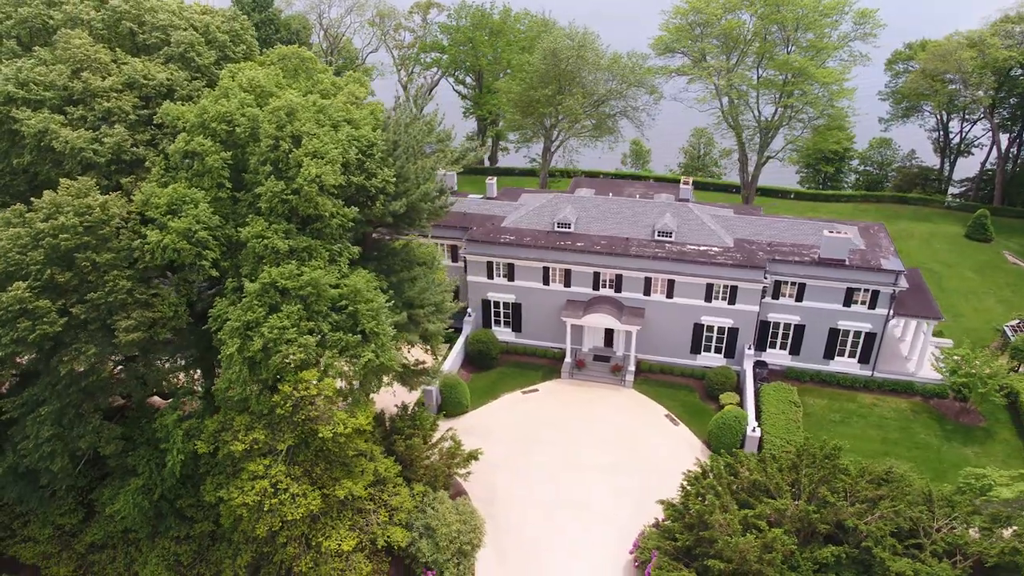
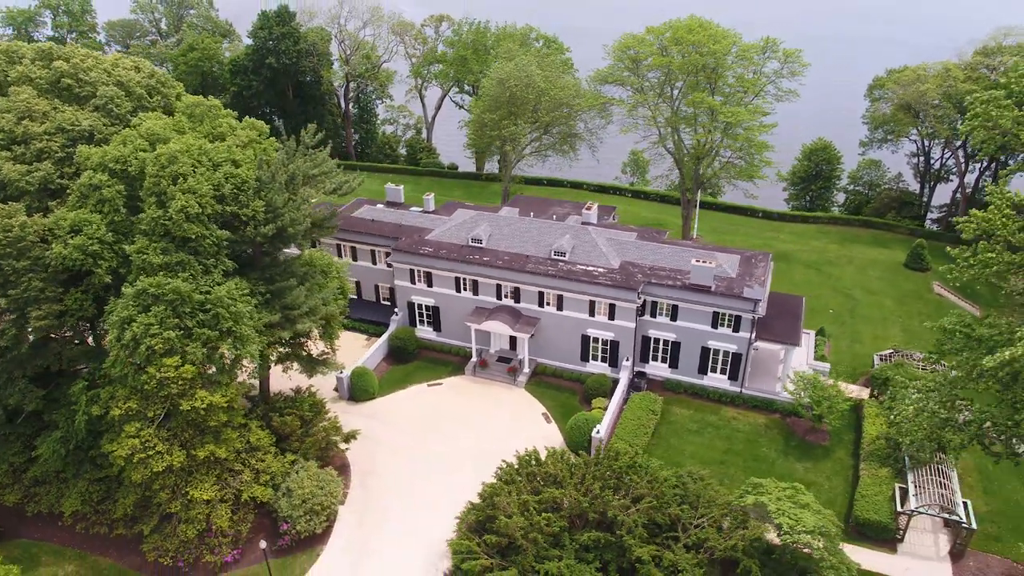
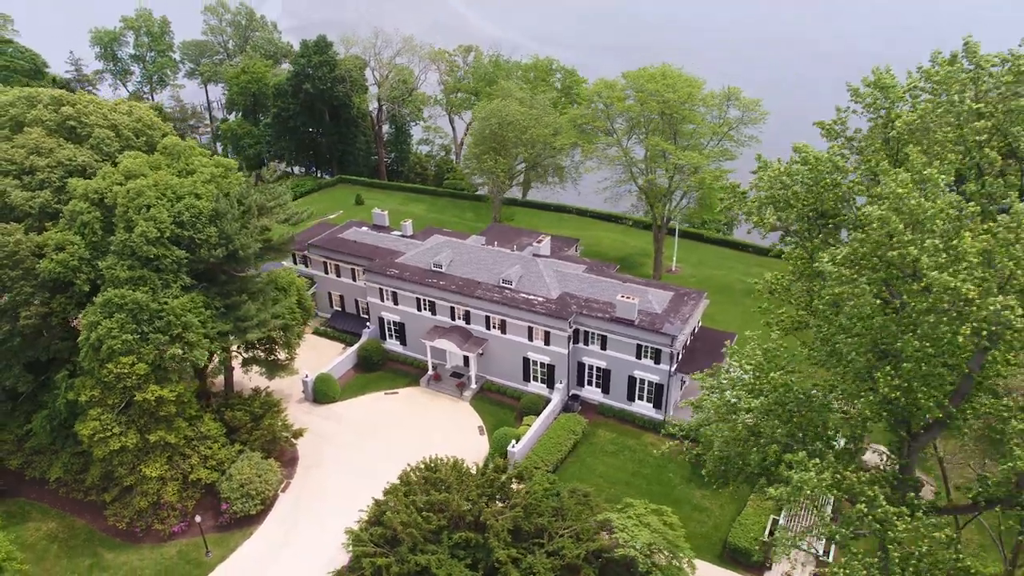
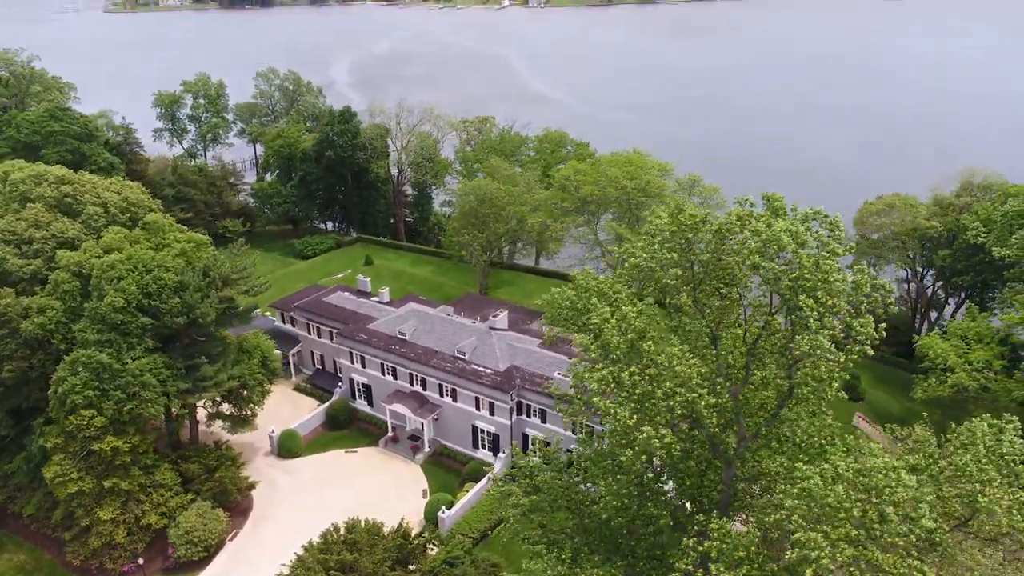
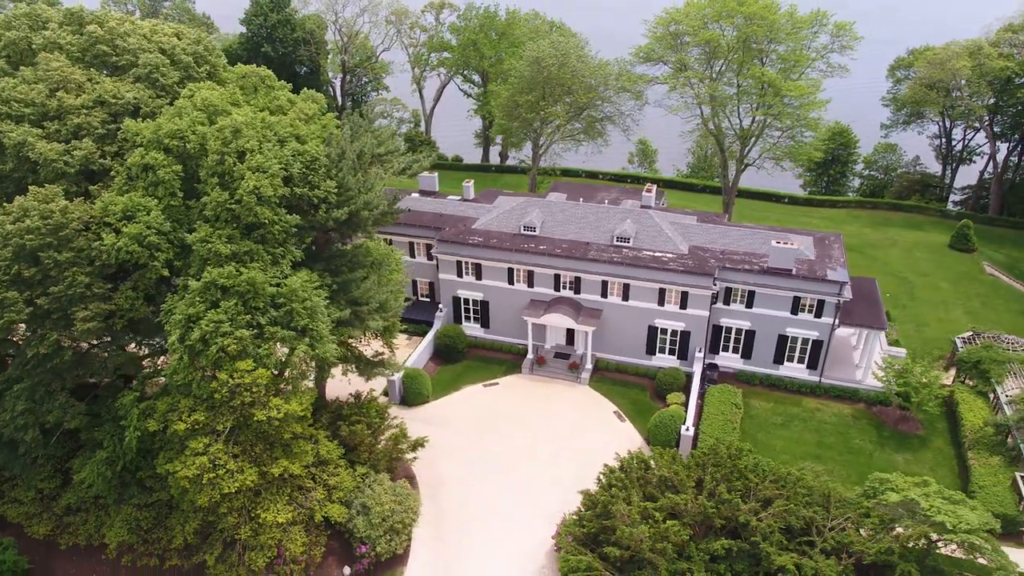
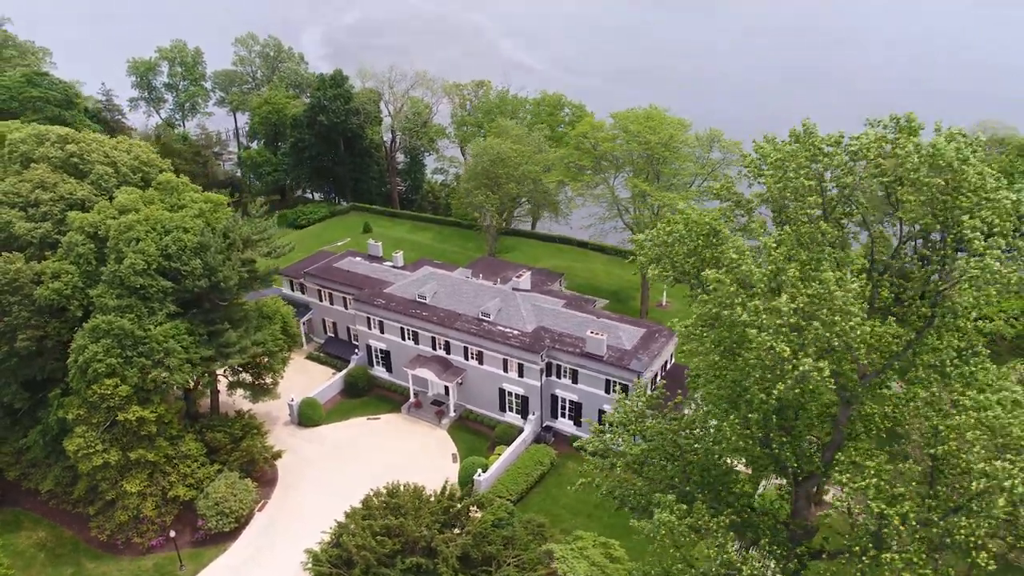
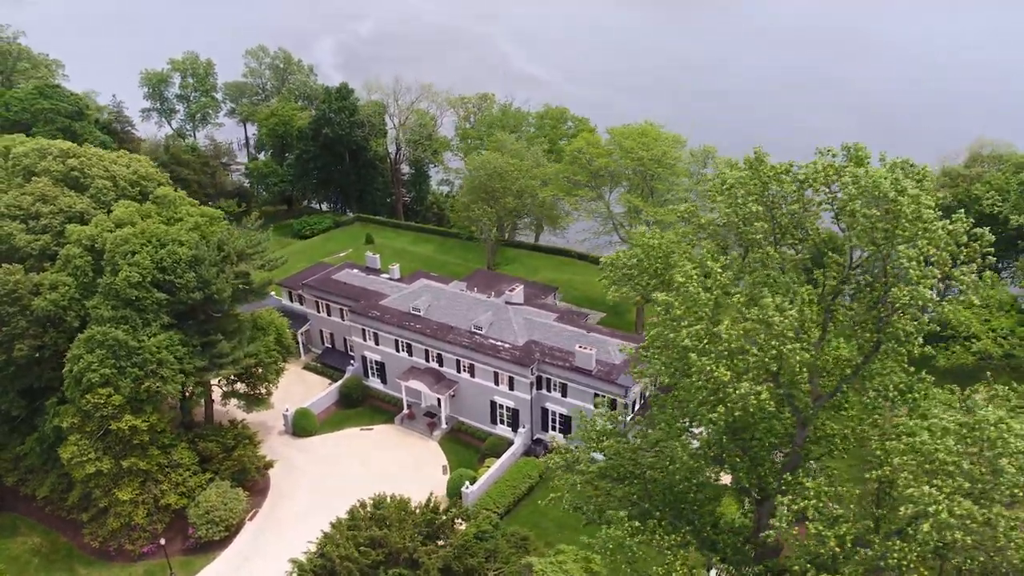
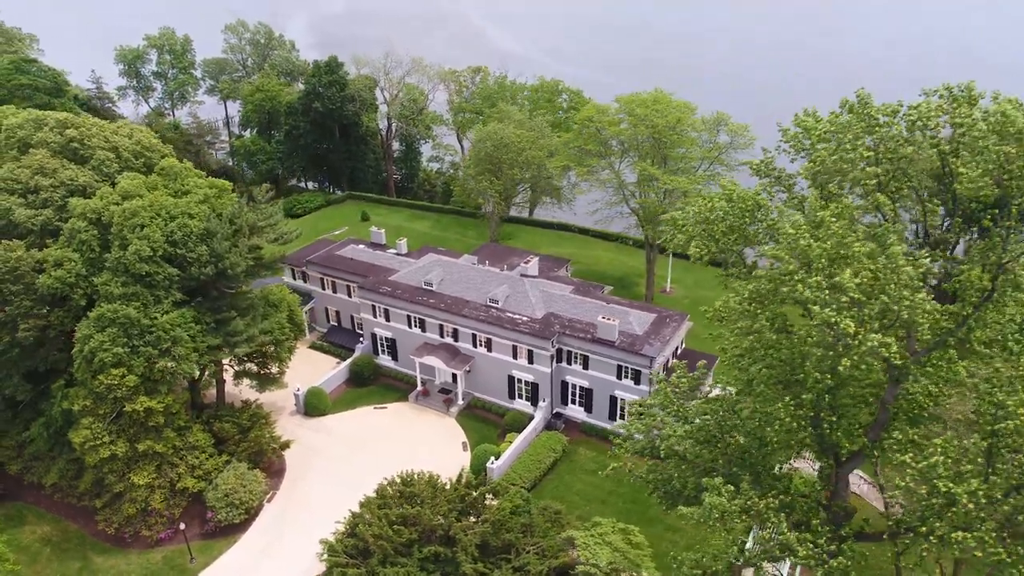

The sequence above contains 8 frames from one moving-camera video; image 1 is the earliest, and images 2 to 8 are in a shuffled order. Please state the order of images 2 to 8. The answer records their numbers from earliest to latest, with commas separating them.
5, 2, 3, 8, 6, 7, 4
